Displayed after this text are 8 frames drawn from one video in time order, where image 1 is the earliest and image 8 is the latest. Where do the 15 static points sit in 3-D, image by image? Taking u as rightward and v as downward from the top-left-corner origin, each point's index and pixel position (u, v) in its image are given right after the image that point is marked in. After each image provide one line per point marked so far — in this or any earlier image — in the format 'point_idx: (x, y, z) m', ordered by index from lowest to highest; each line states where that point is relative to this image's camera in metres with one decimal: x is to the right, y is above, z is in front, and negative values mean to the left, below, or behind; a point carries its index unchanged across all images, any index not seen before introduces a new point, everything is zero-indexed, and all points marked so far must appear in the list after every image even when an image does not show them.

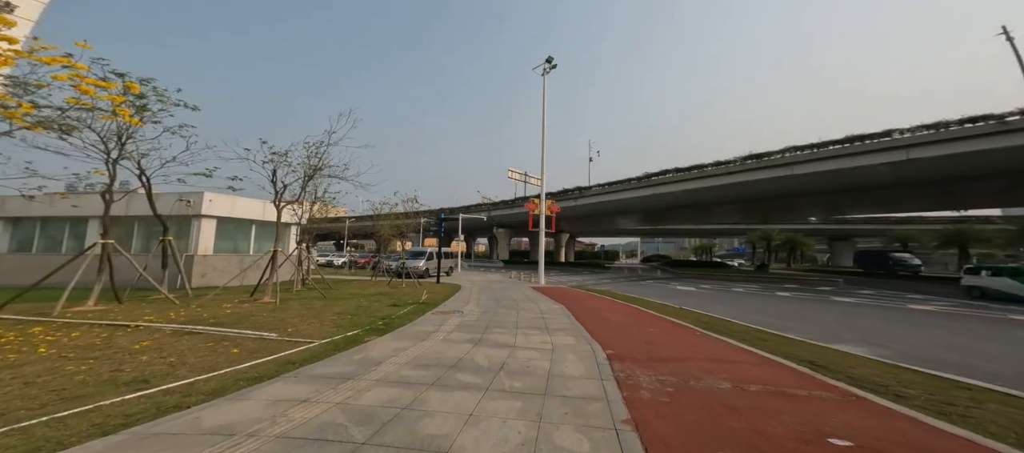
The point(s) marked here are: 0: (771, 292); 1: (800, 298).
0: (+12.3, -3.2, +16.9) m
1: (+12.2, -3.1, +15.0) m
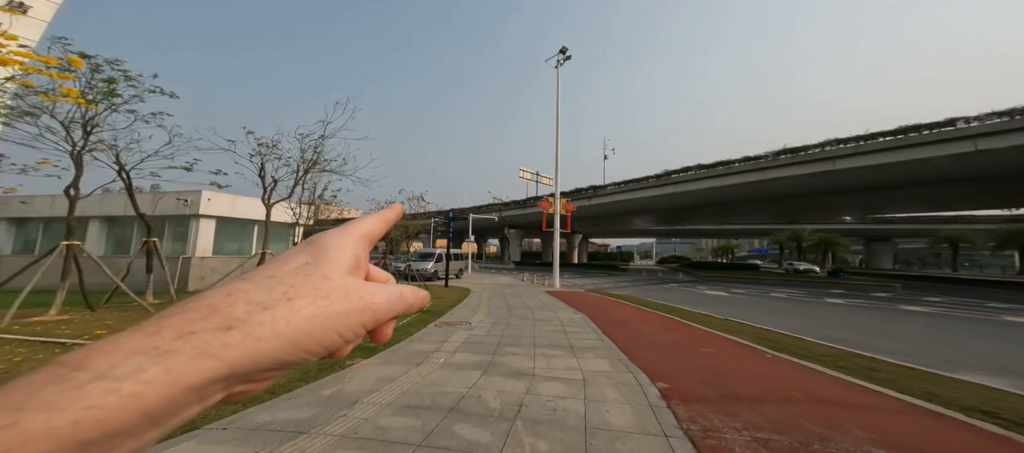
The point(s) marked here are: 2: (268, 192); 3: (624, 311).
0: (+12.9, -3.1, +15.0) m
1: (+12.7, -3.0, +13.2) m
2: (-7.8, +1.0, +11.3) m
3: (+3.9, -2.9, +12.2) m
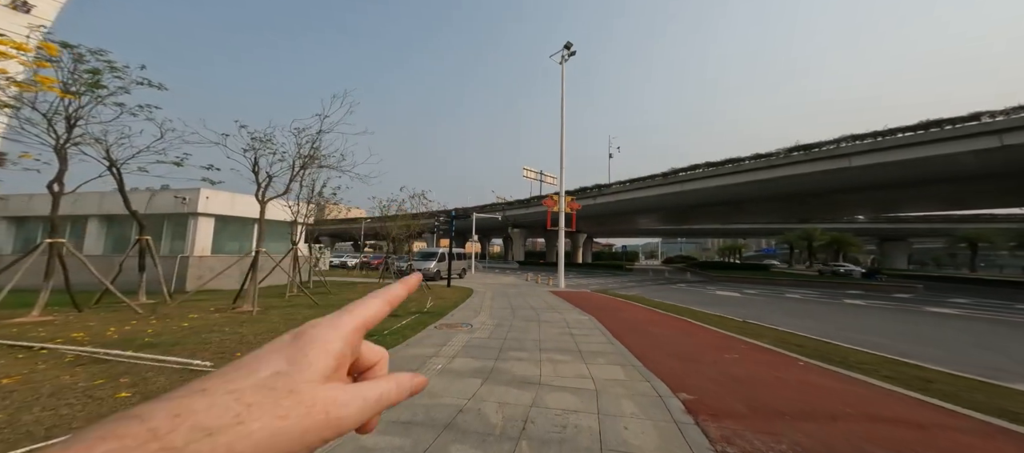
0: (+13.1, -3.0, +14.4) m
1: (+12.9, -2.9, +12.6) m
2: (-7.6, +1.1, +10.9) m
3: (+4.1, -2.8, +11.7) m
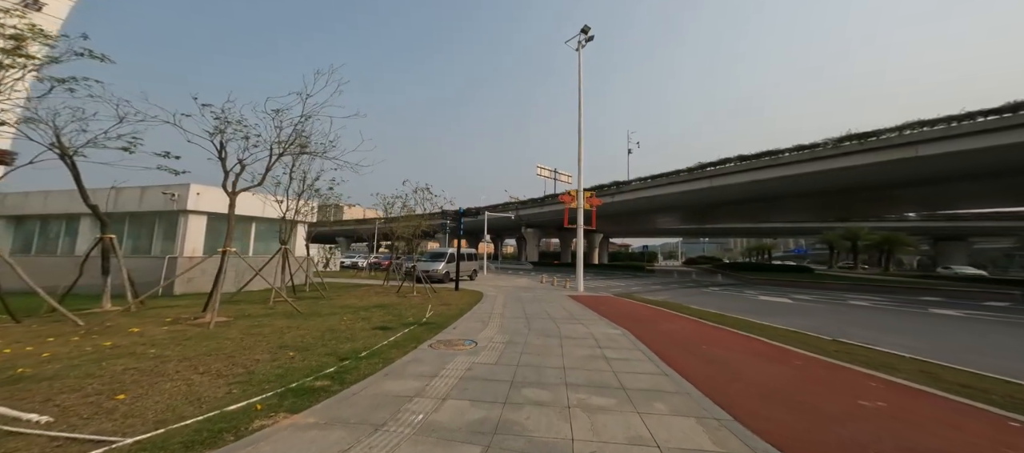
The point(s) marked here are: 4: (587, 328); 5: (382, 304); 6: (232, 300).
0: (+13.6, -2.8, +12.0) m
1: (+13.3, -2.7, +10.2) m
2: (-7.3, +1.3, +9.3) m
3: (+4.5, -2.6, +9.7) m
4: (+1.9, -2.5, +8.9) m
5: (-4.9, -2.9, +13.3) m
6: (-9.2, -2.5, +11.7) m
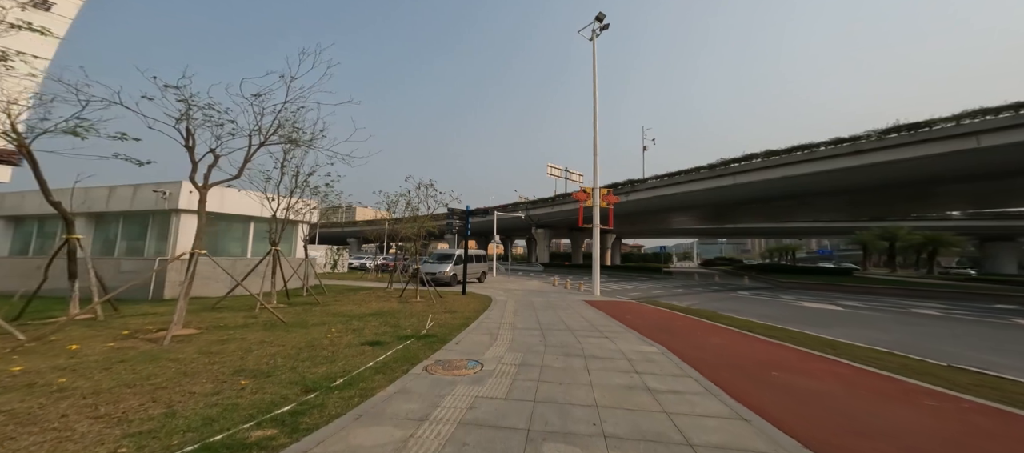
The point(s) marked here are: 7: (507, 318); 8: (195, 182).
0: (+13.9, -2.7, +10.3) m
1: (+13.6, -2.6, +8.5) m
2: (-7.0, +1.3, +8.2) m
3: (+4.8, -2.6, +8.2) m
4: (+2.1, -2.5, +7.5) m
5: (-4.5, -2.9, +12.0) m
6: (-8.9, -2.5, +10.6) m
7: (-0.1, -2.9, +11.2) m
8: (-6.8, +1.0, +7.7) m
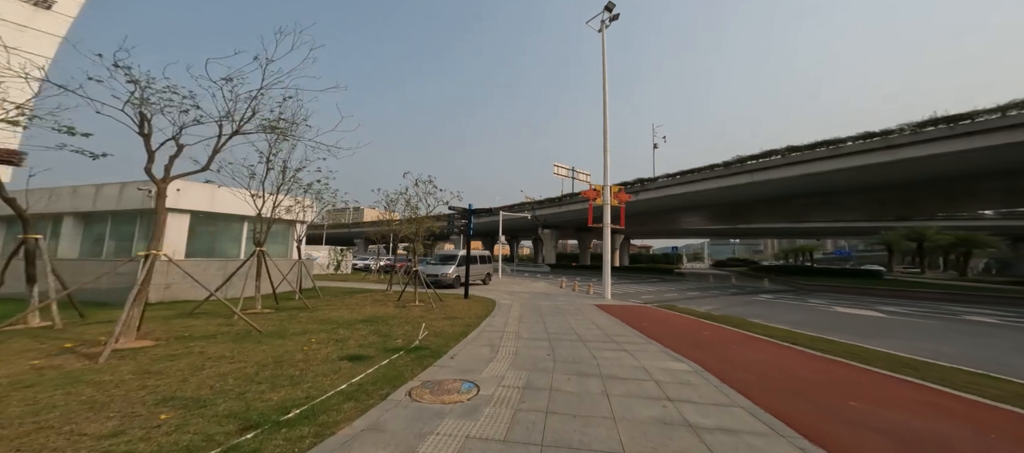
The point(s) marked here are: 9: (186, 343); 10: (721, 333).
0: (+14.0, -2.6, +9.0) m
1: (+13.7, -2.5, +7.2) m
2: (-7.0, +1.4, +7.2) m
3: (+4.8, -2.5, +7.0) m
4: (+2.2, -2.4, +6.4) m
5: (-4.3, -2.8, +11.0) m
6: (-8.8, -2.4, +9.7) m
7: (0.0, -2.8, +10.1) m
8: (-6.8, +1.0, +6.7) m
9: (-6.0, -2.2, +6.6) m
10: (+5.0, -2.6, +8.6) m
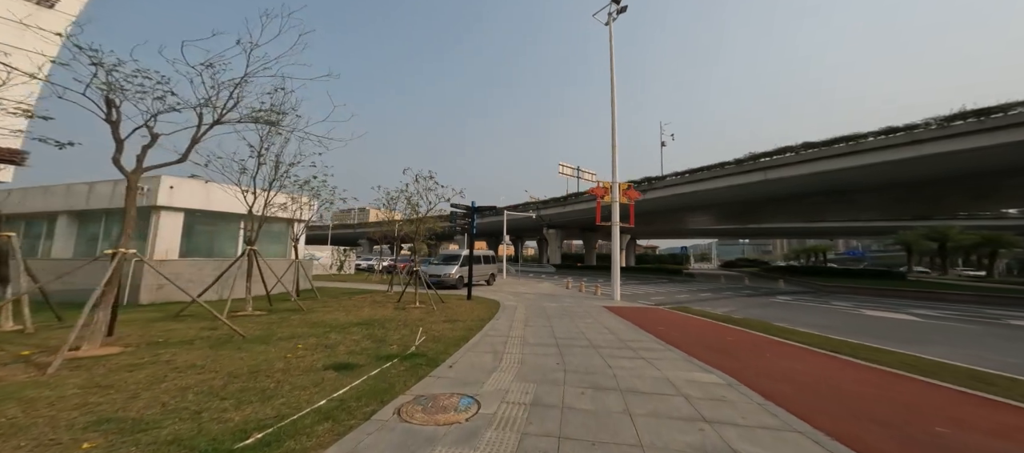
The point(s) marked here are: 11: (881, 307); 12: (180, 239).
0: (+14.2, -2.5, +8.1) m
1: (+13.8, -2.3, +6.3) m
2: (-6.9, +1.5, +6.6) m
3: (+4.9, -2.4, +6.3) m
4: (+2.3, -2.3, +5.6) m
5: (-4.2, -2.7, +10.4) m
6: (-8.6, -2.3, +9.1) m
7: (+0.1, -2.7, +9.4) m
8: (-6.7, +1.1, +6.1) m
9: (-6.0, -2.1, +6.0) m
10: (+5.1, -2.5, +7.9) m
11: (+14.4, -2.9, +13.8) m
12: (-14.4, -0.5, +15.3) m
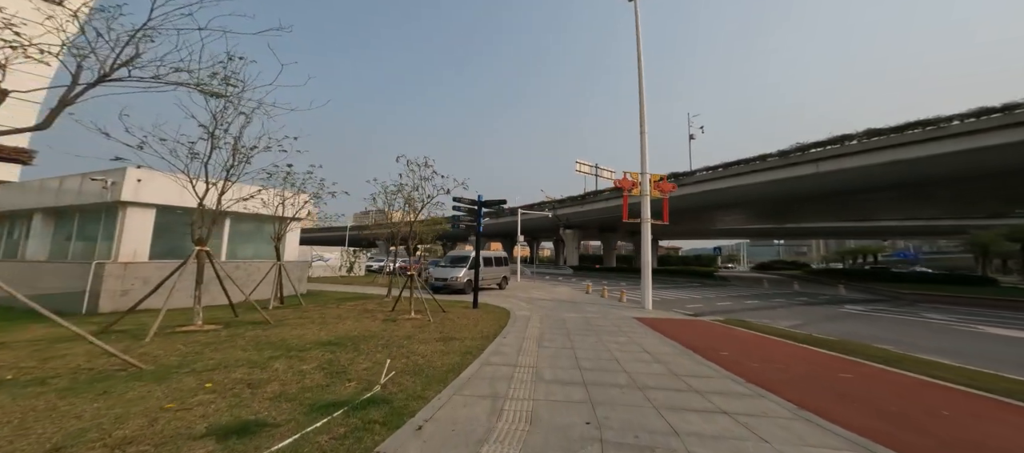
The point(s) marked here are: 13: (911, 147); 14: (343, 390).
0: (+14.3, -2.2, +5.1) m
1: (+13.8, -2.0, +3.3) m
2: (-6.8, +1.6, +4.6) m
3: (+5.0, -2.1, +3.7) m
4: (+2.3, -2.1, +3.2) m
5: (-4.0, -2.6, +8.3) m
6: (-8.4, -2.2, +7.1) m
7: (+0.3, -2.5, +7.1) m
8: (-6.7, +1.3, +4.1) m
9: (-5.9, -1.9, +3.9) m
10: (+5.2, -2.2, +5.3) m
11: (+14.7, -2.7, +10.8) m
12: (-13.9, -0.4, +13.7) m
13: (+20.0, +4.4, +17.9) m
14: (-2.4, -2.3, +5.0) m
